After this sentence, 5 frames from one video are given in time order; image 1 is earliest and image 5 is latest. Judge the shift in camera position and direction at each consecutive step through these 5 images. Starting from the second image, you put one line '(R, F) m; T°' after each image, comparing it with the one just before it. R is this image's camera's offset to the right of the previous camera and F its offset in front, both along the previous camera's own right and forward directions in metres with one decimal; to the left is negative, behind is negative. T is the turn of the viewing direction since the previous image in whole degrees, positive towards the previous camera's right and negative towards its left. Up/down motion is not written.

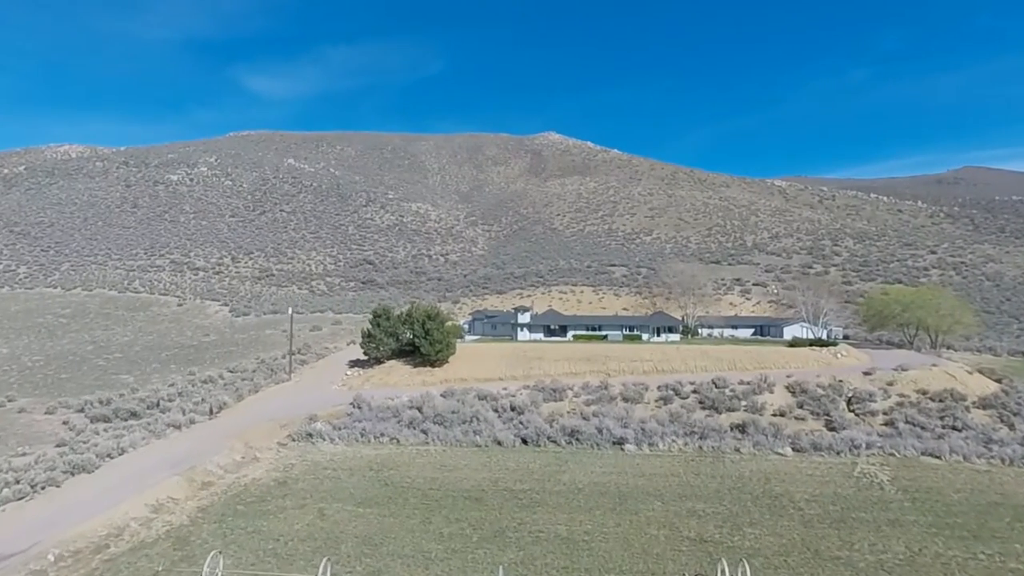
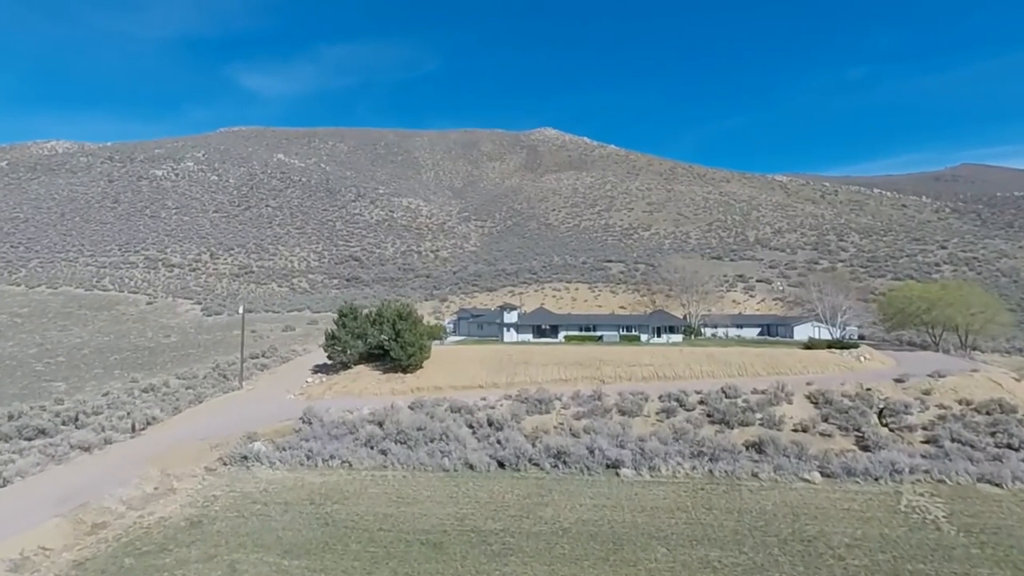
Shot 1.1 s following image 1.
(+0.7, +3.3) m; 0°
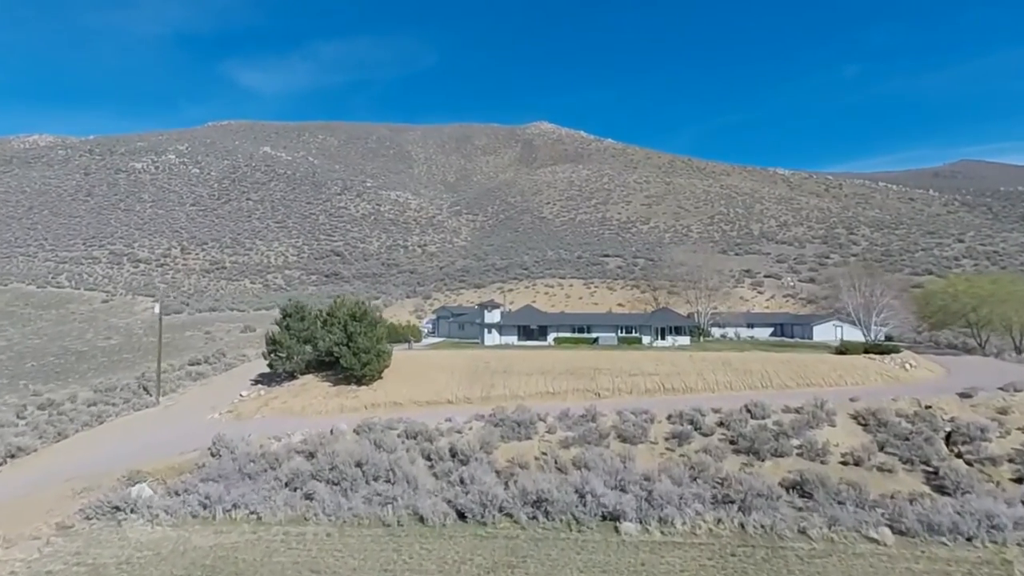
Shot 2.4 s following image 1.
(+0.7, +4.4) m; 0°
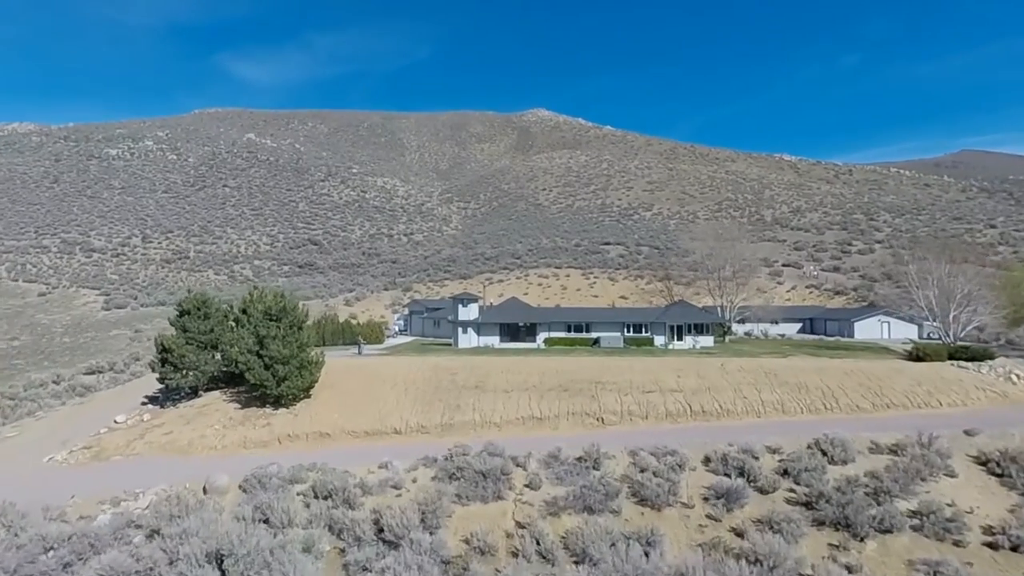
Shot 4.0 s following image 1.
(+0.7, +5.7) m; 0°
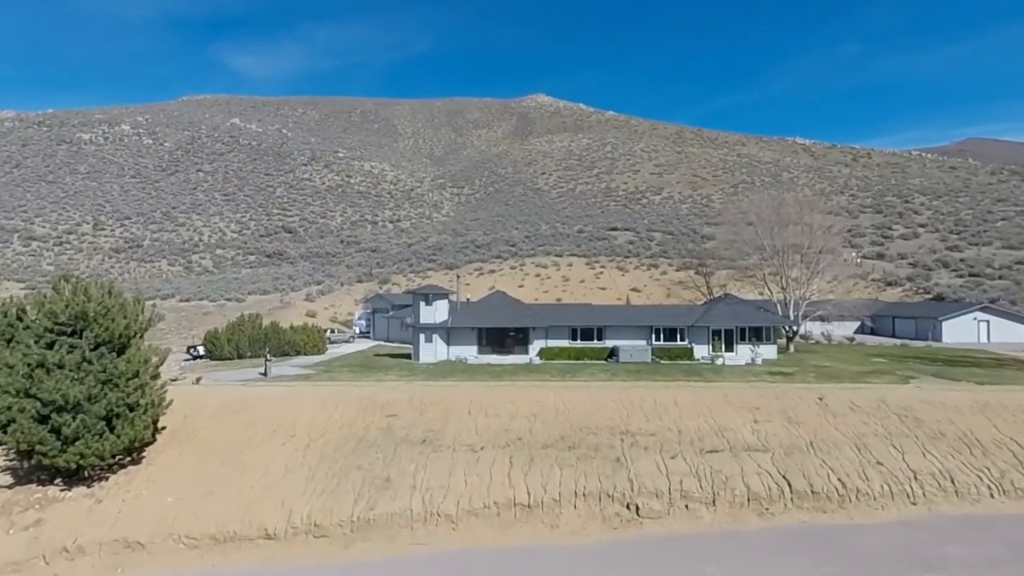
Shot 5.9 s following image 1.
(+0.5, +6.7) m; 0°
